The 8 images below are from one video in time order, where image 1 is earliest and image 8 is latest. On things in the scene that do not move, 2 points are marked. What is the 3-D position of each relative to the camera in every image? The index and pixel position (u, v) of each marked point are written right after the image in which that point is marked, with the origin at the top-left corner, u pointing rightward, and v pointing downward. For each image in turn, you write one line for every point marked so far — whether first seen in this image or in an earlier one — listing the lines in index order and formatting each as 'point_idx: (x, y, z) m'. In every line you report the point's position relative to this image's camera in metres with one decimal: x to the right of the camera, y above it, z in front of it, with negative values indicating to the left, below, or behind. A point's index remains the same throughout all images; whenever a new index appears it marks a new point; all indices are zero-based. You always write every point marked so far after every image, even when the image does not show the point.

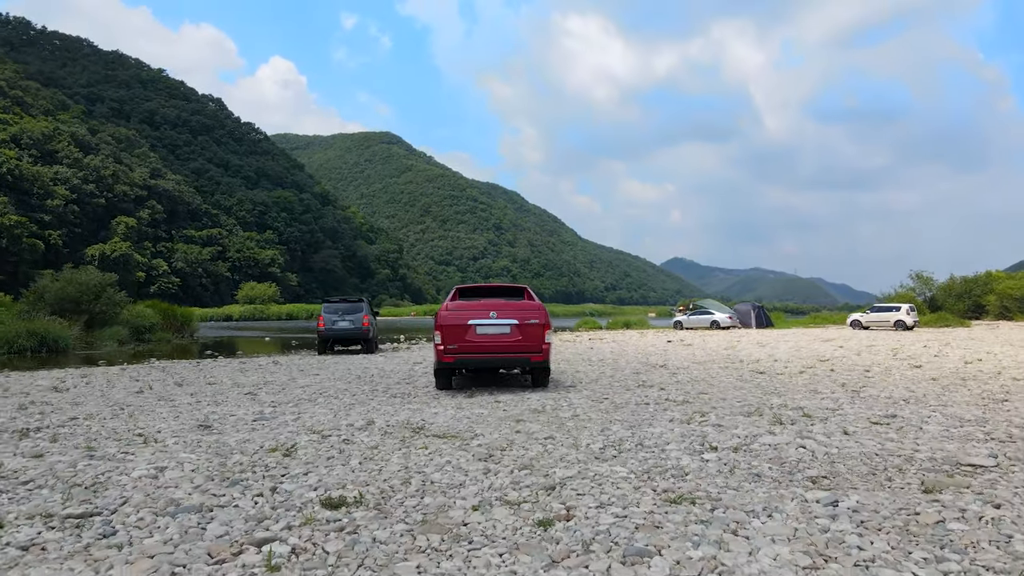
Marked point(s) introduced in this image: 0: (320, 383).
0: (-3.9, -2.0, +14.0) m
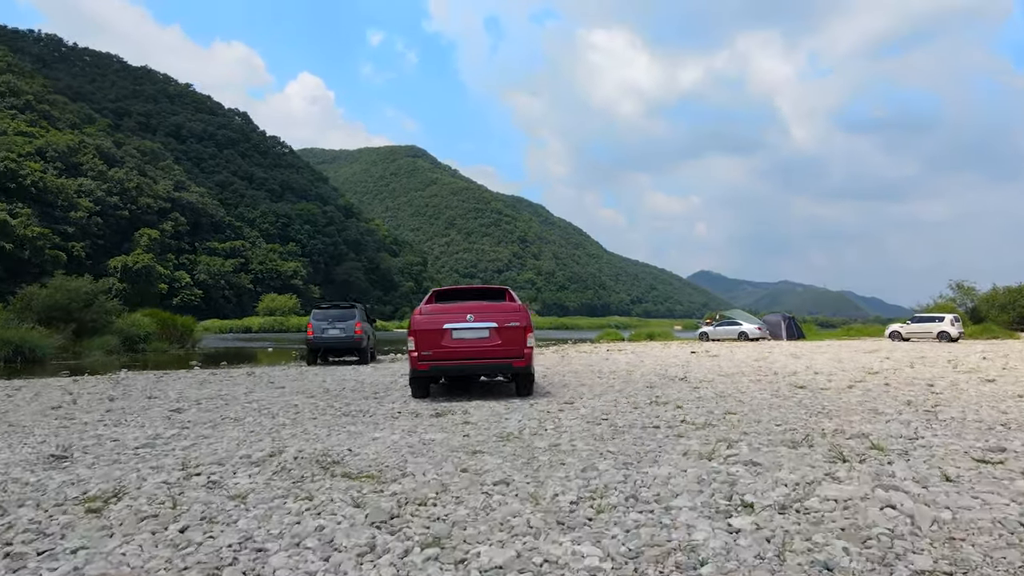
0: (-4.1, -2.0, +11.9) m
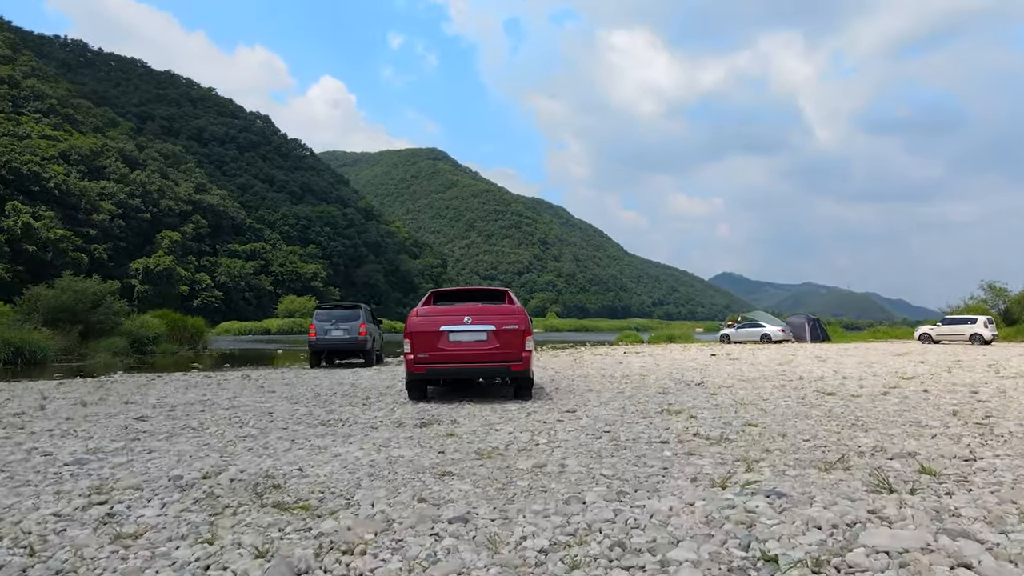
0: (-4.1, -1.9, +11.0) m
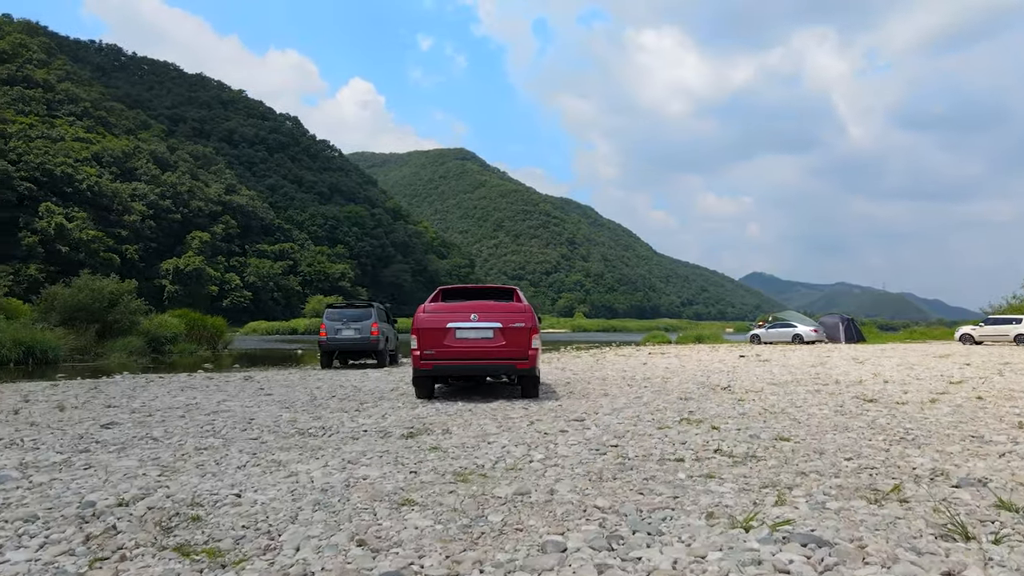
0: (-4.1, -1.9, +10.3) m
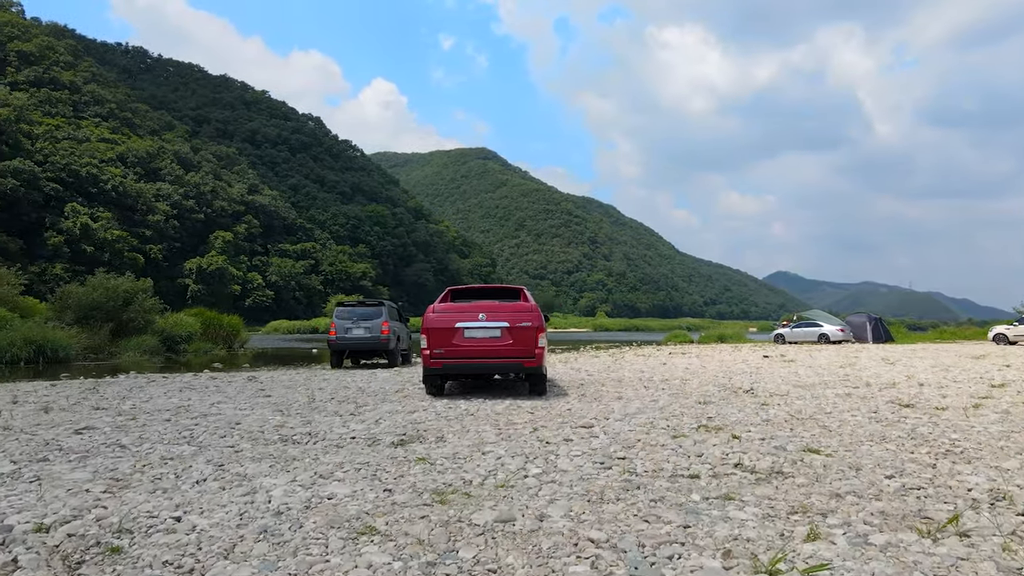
0: (-4.0, -1.8, +9.8) m
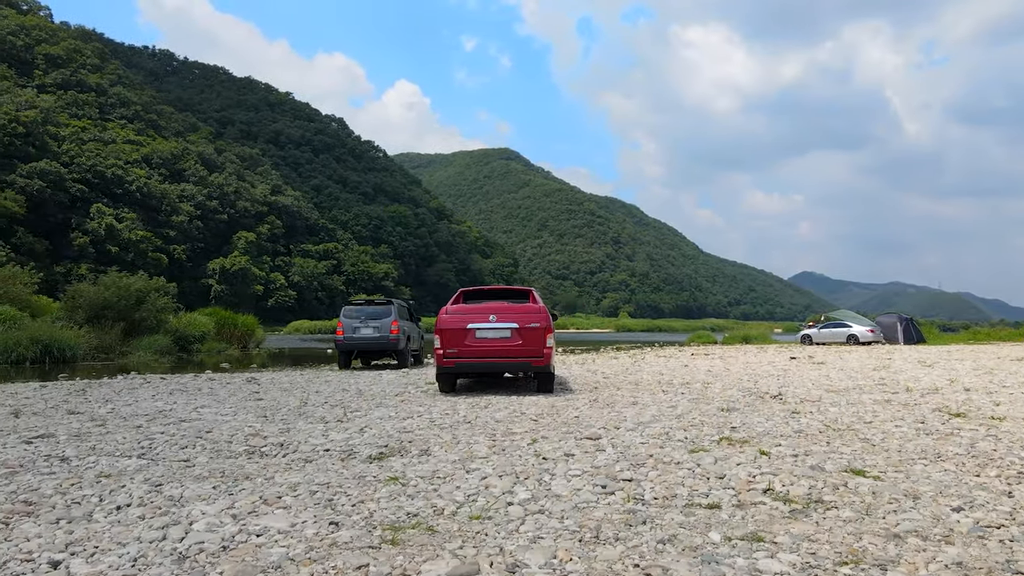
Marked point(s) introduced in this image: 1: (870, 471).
0: (-3.9, -1.7, +9.0) m
1: (+2.8, -1.4, +5.2) m
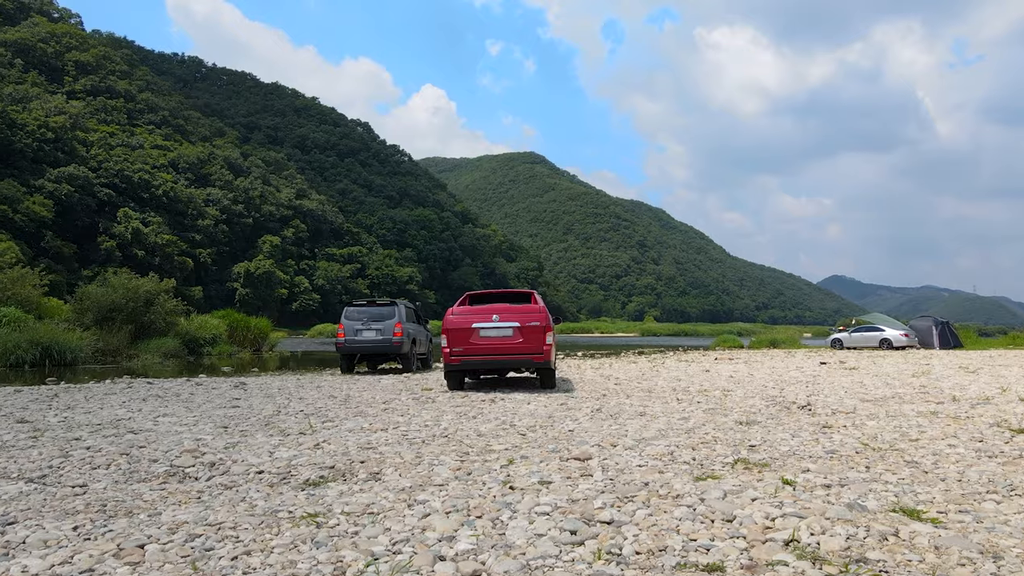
0: (-4.1, -1.7, +8.1) m
1: (+2.5, -1.3, +4.0) m
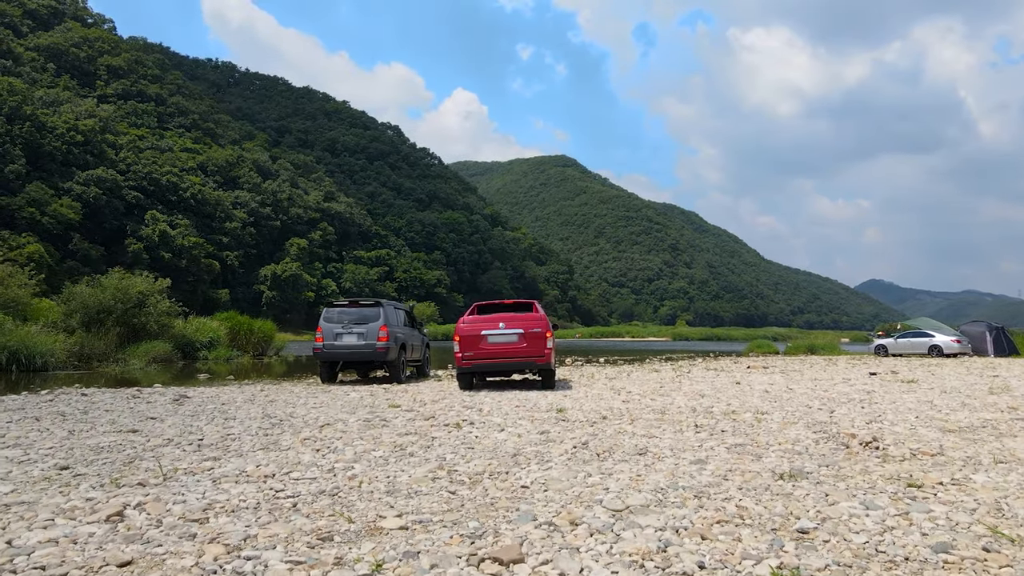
0: (-4.6, -1.6, +5.9) m
1: (+1.8, -1.2, +1.6) m
